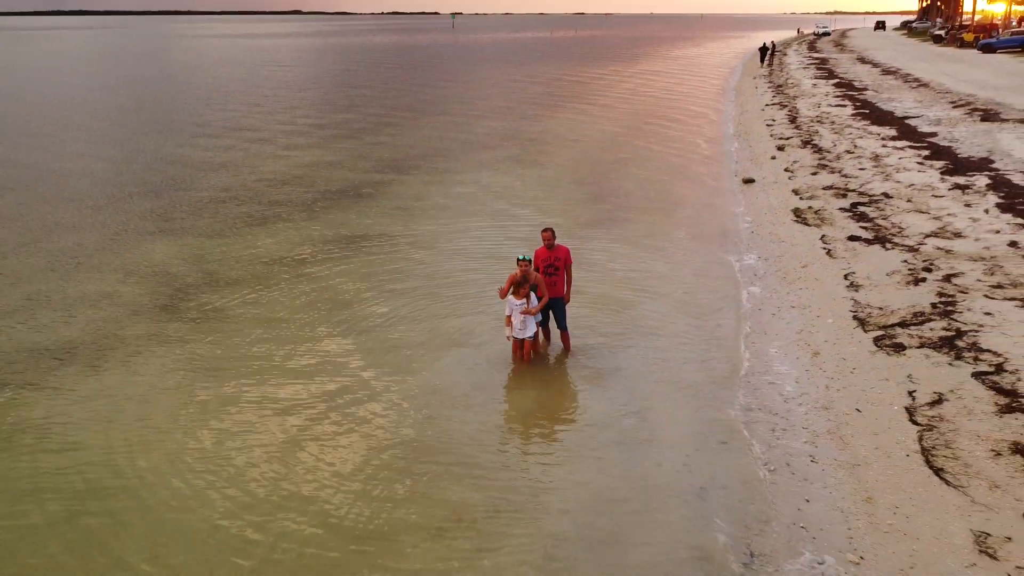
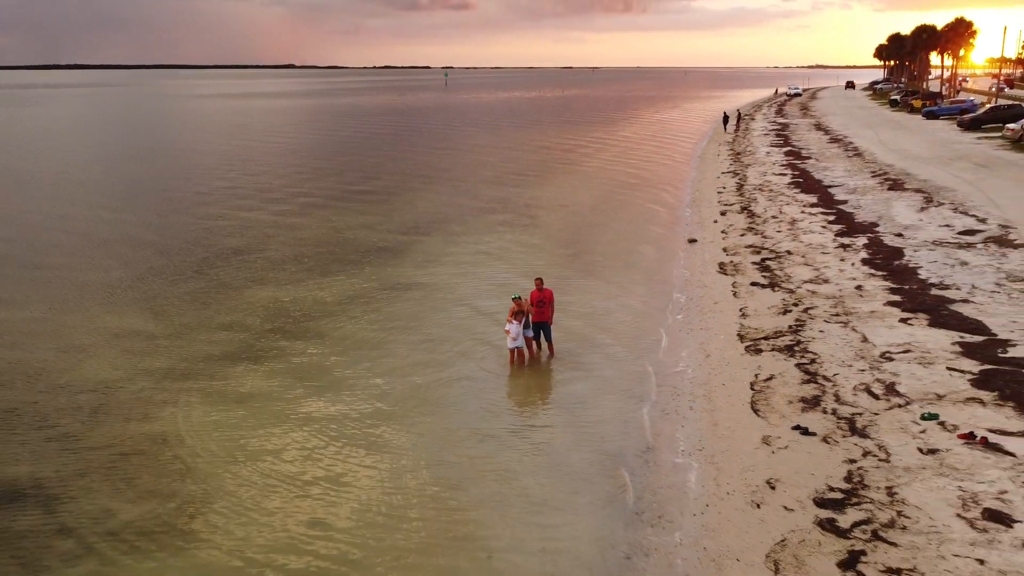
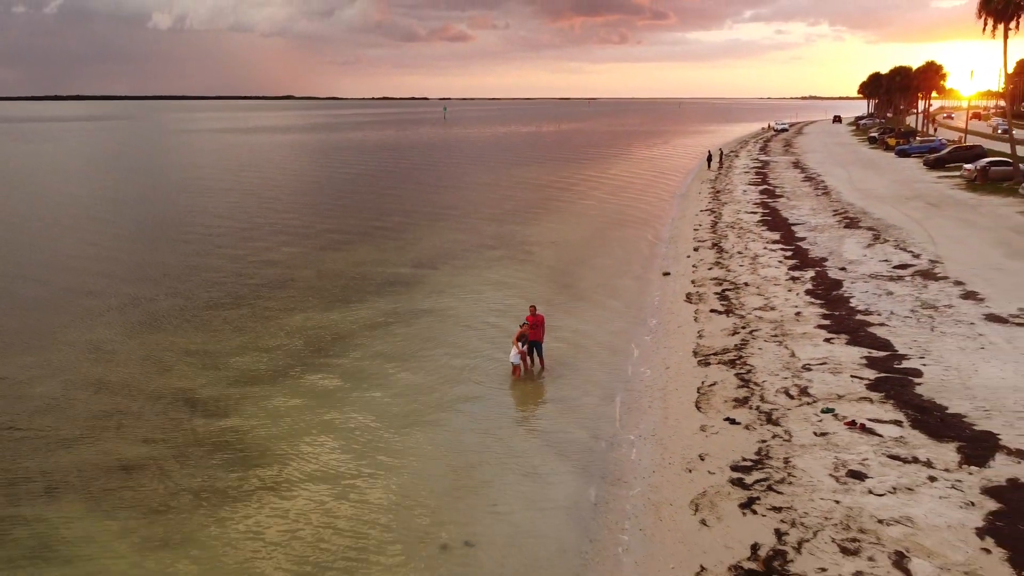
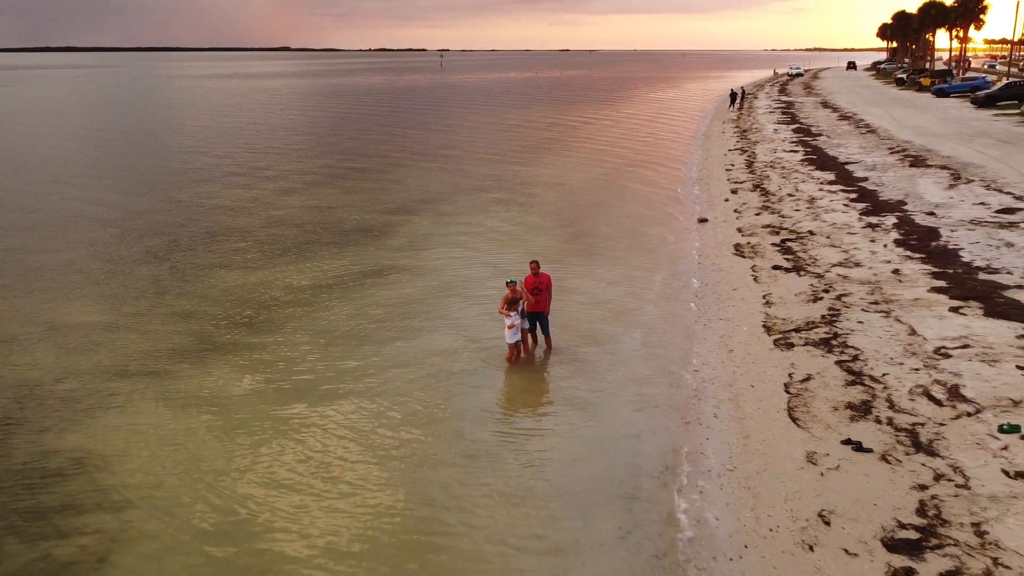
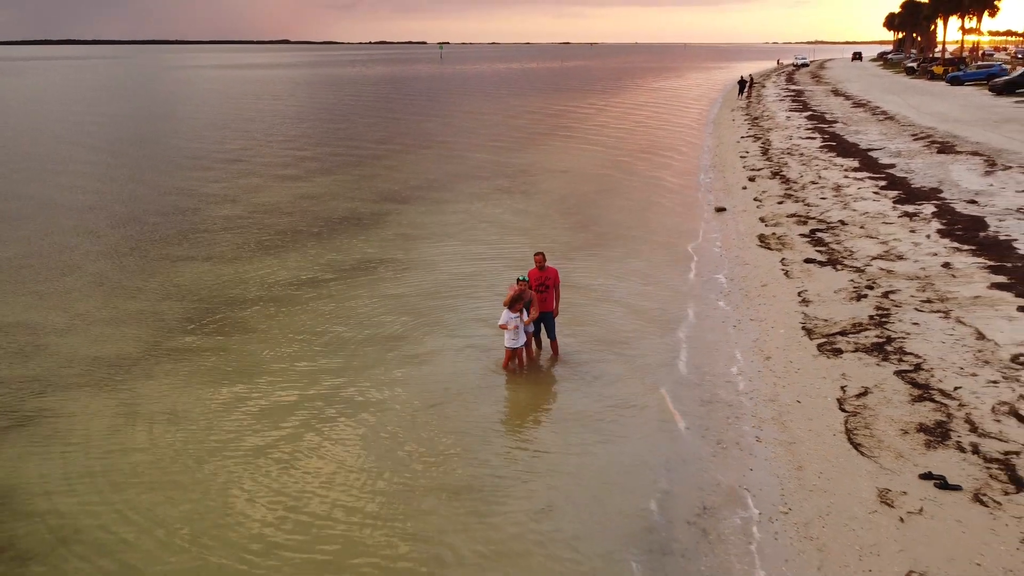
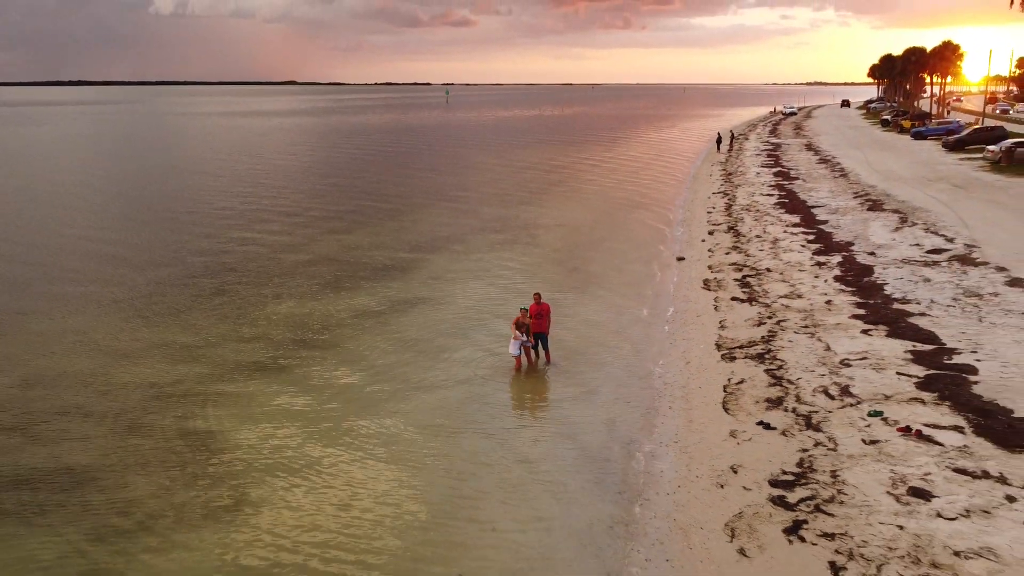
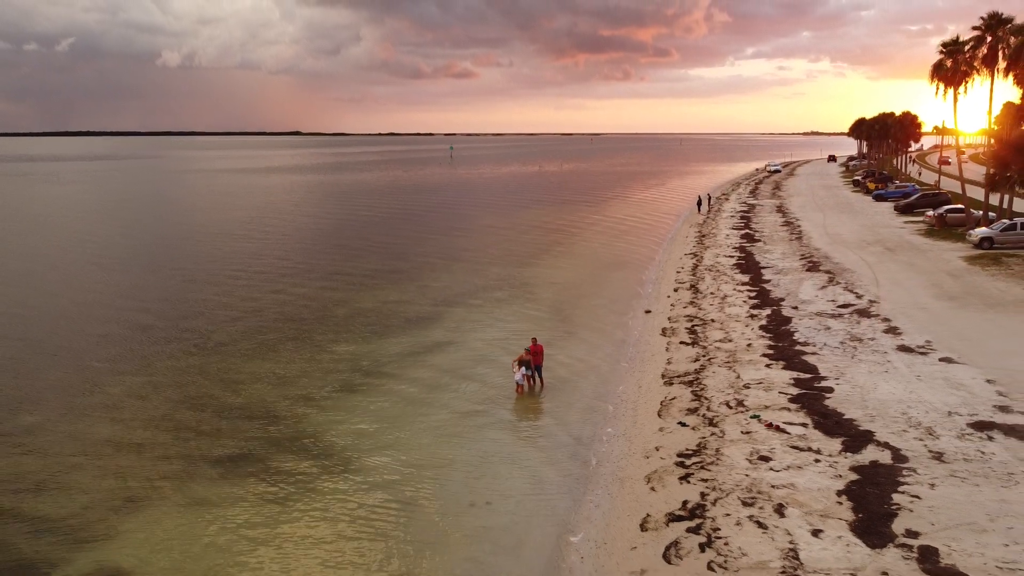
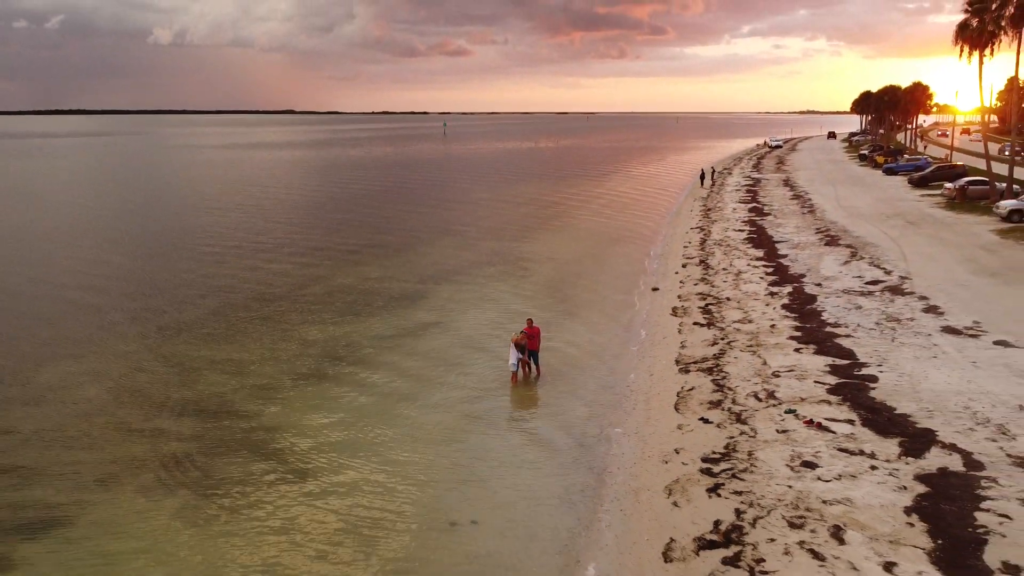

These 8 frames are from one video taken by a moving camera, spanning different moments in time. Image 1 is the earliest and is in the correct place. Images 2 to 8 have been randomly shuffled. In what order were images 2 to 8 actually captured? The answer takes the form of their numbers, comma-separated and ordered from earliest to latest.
5, 4, 2, 6, 3, 8, 7
